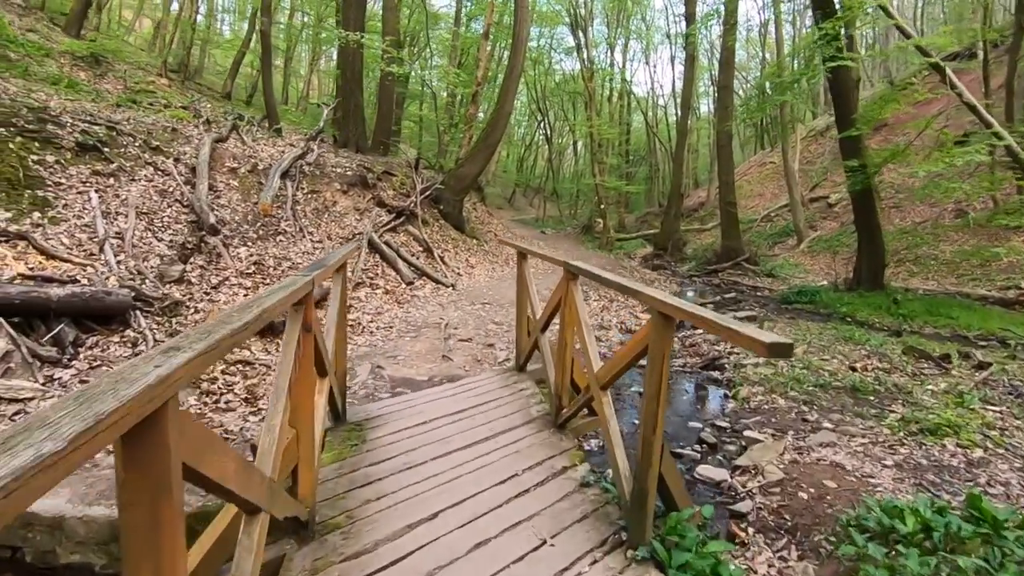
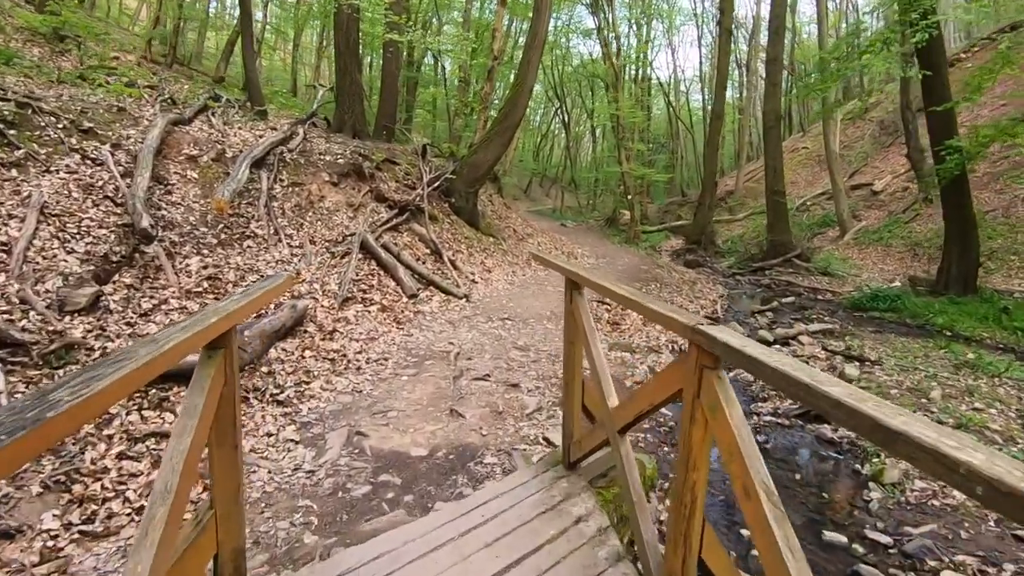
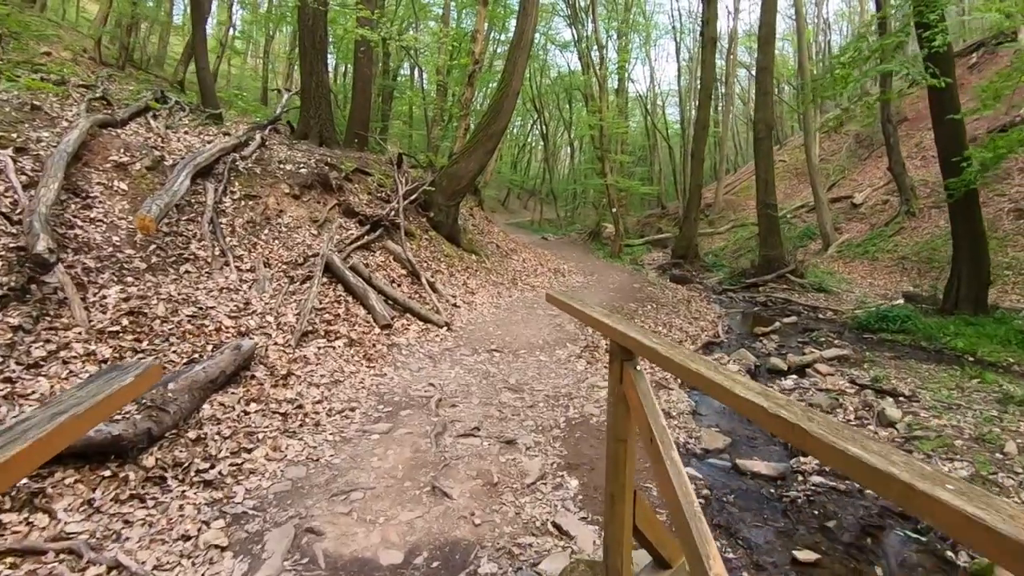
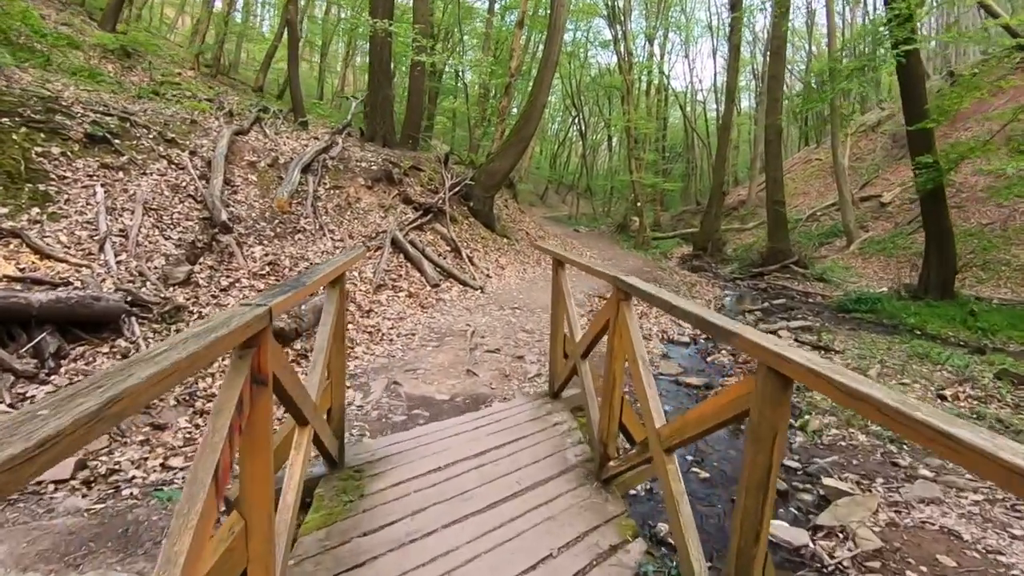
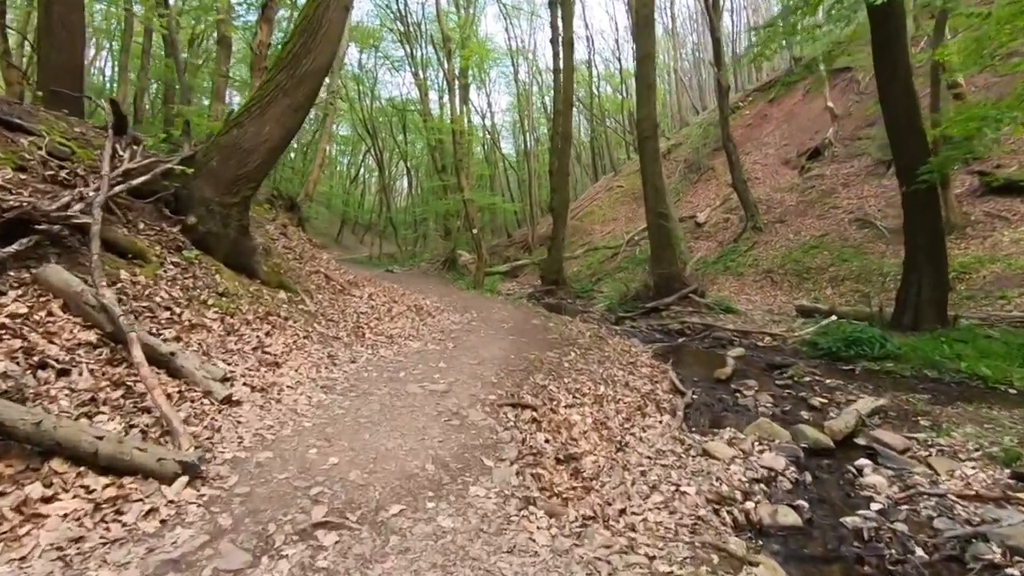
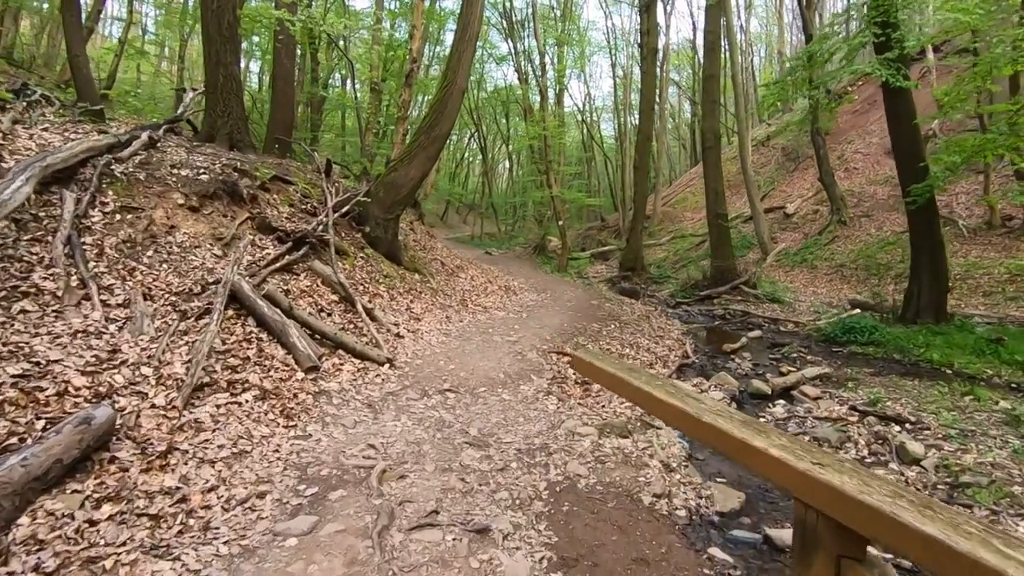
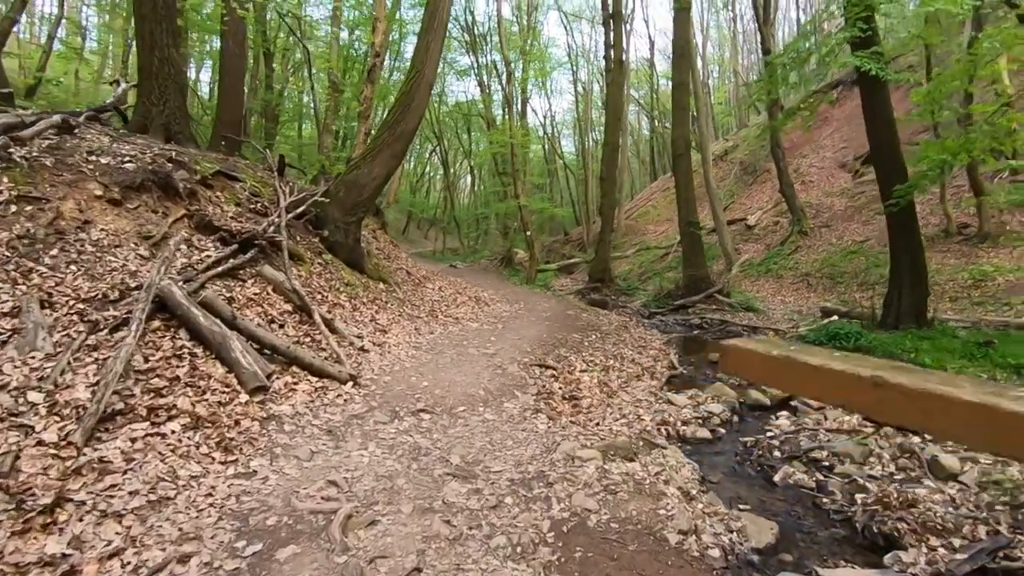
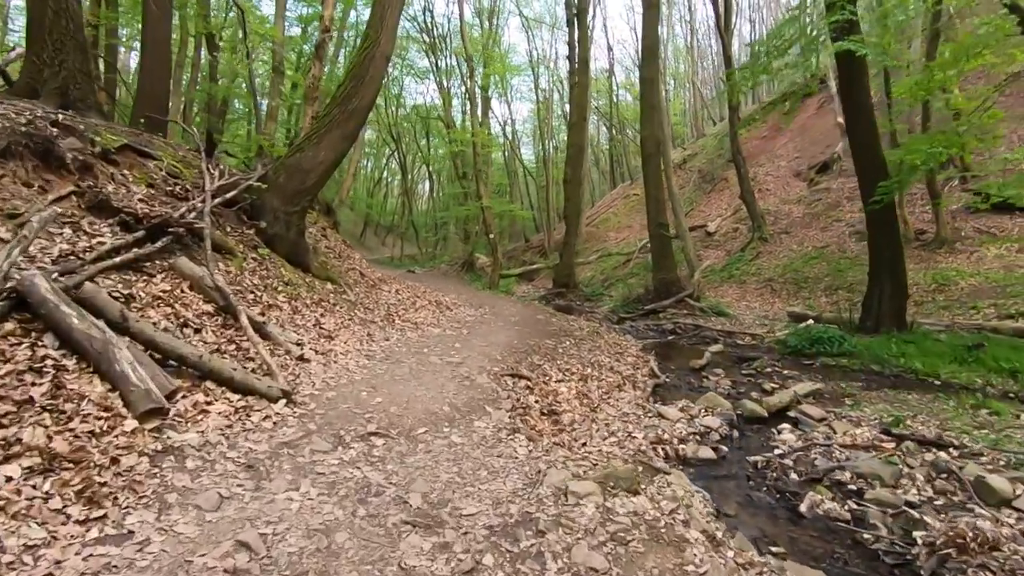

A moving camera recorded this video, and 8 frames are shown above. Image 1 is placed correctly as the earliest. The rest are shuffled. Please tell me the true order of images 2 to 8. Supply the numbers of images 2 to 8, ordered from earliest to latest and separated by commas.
4, 2, 3, 6, 7, 8, 5
